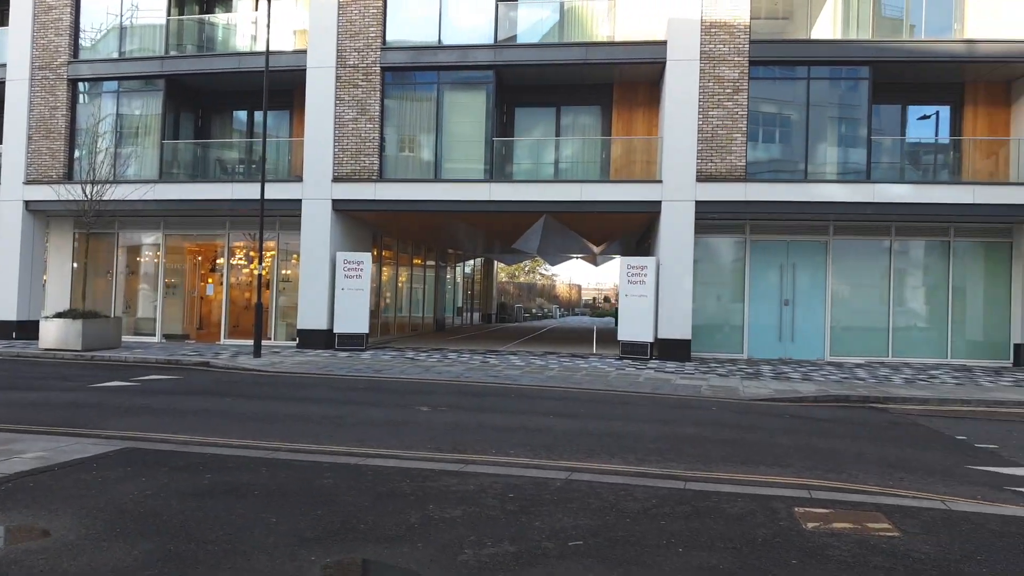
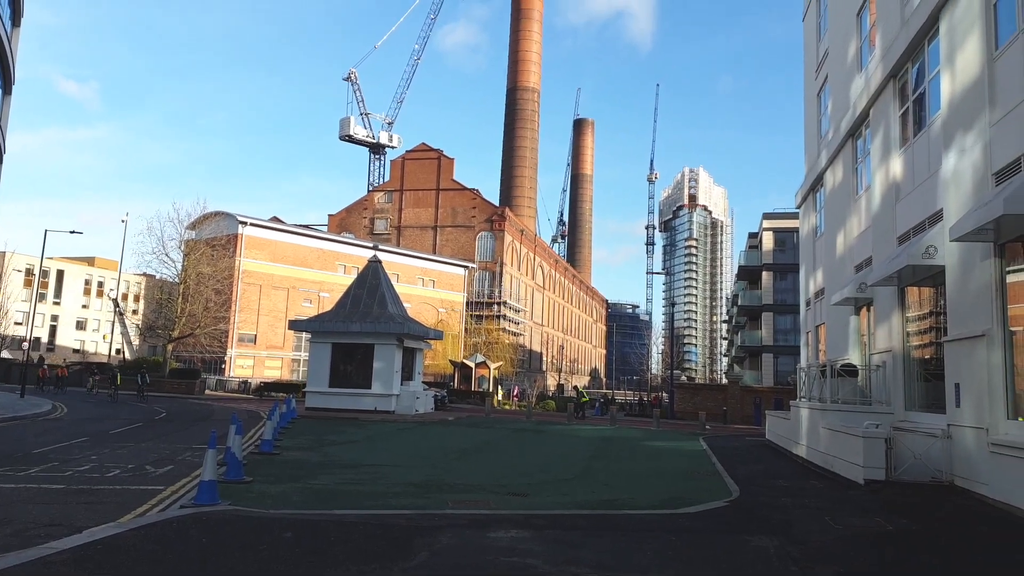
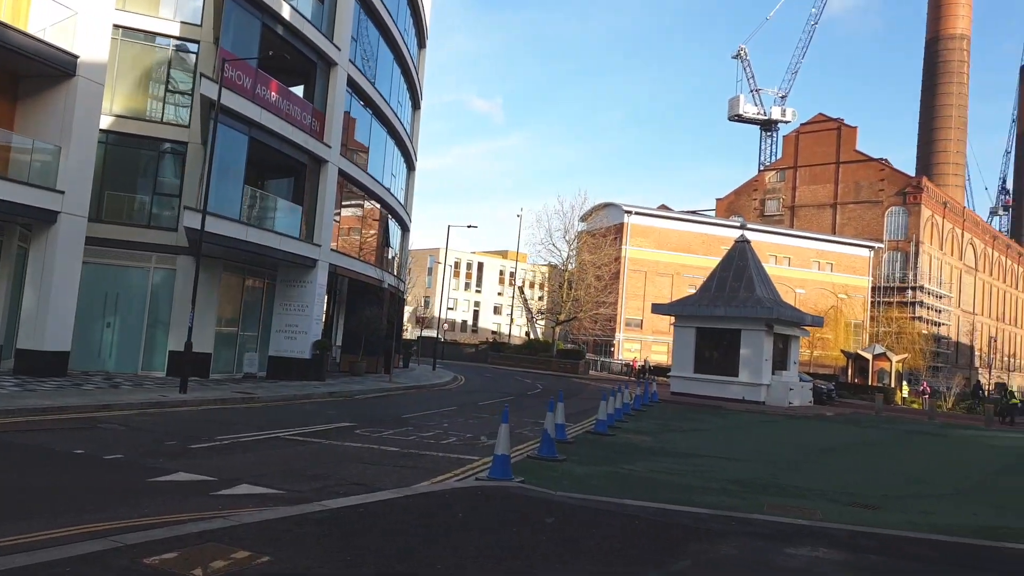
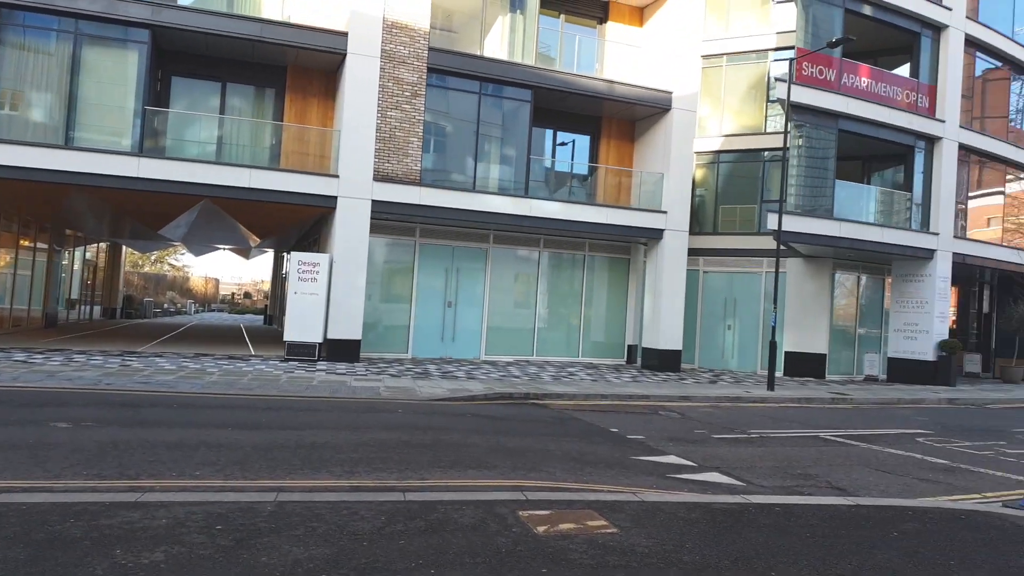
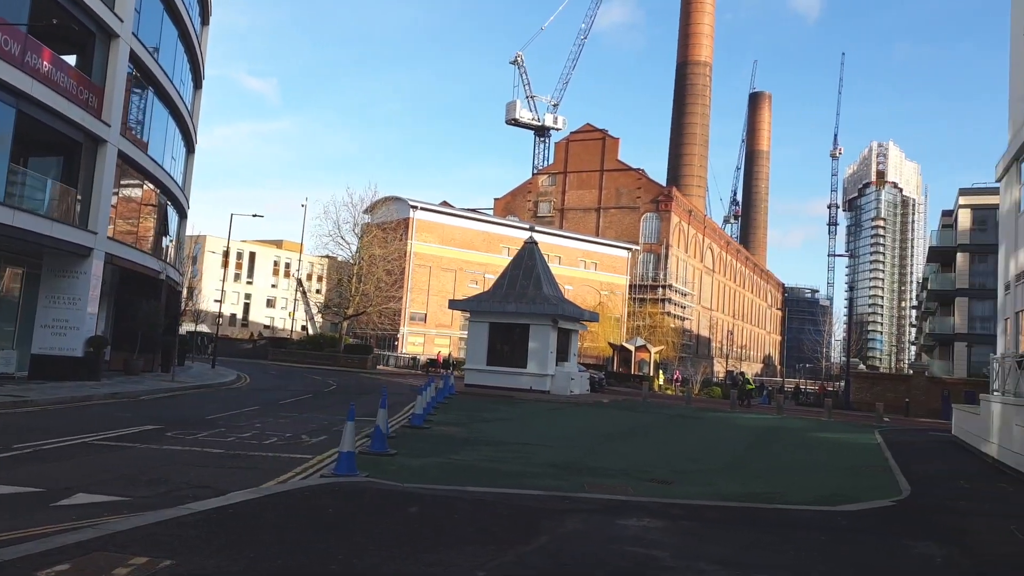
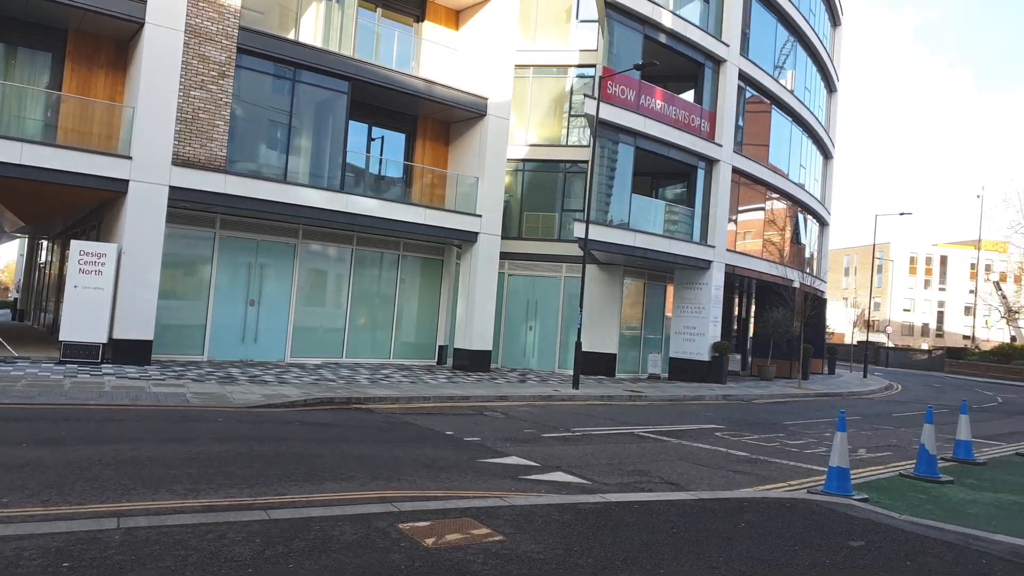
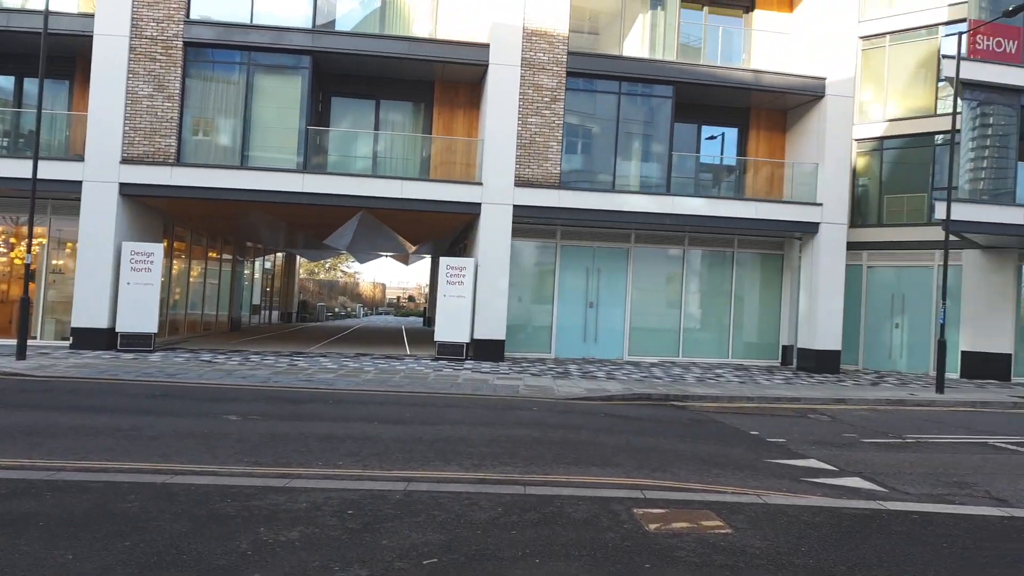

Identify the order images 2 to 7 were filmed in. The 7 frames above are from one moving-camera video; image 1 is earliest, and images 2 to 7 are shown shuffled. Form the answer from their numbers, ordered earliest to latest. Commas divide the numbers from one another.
7, 4, 6, 3, 5, 2
